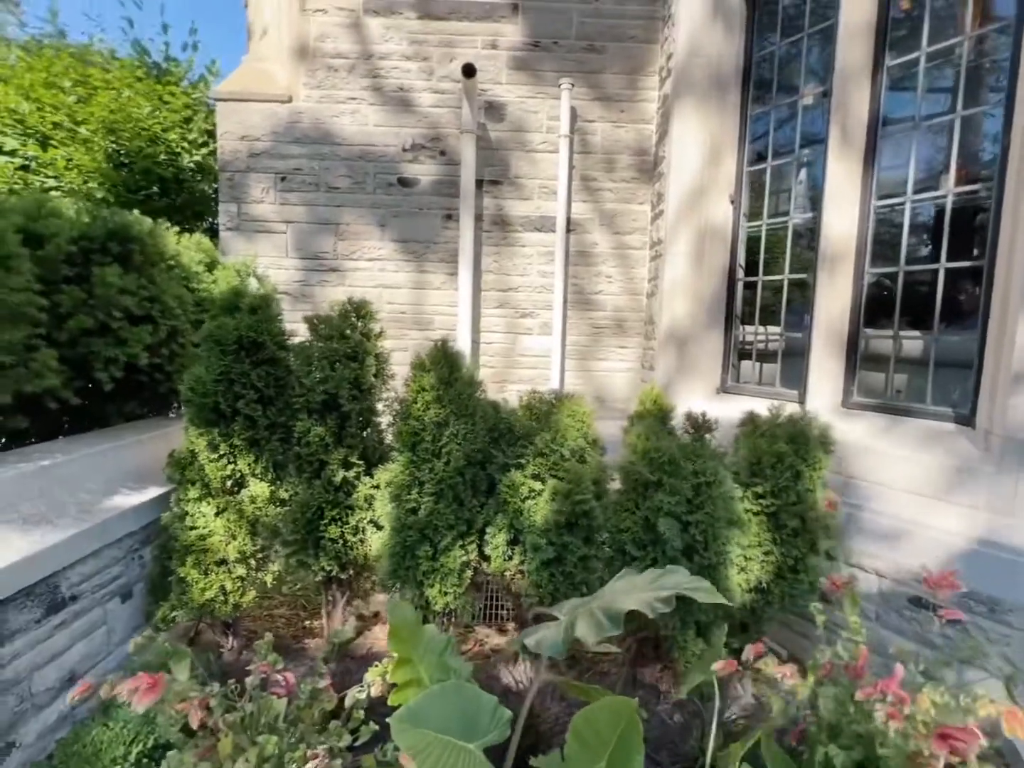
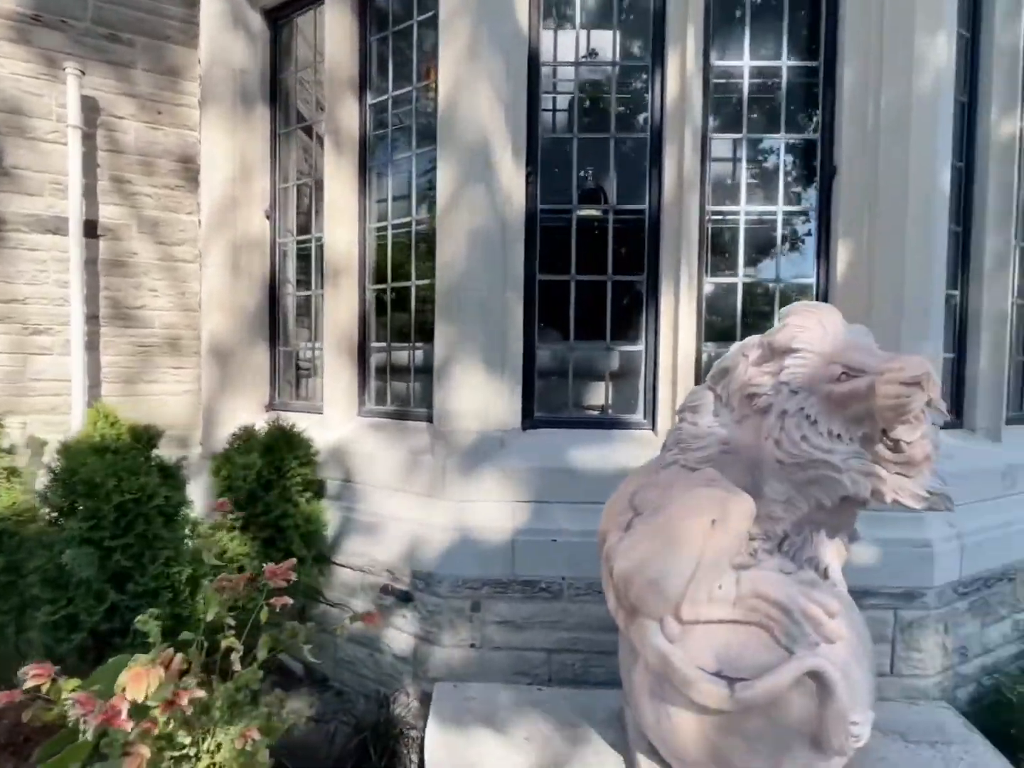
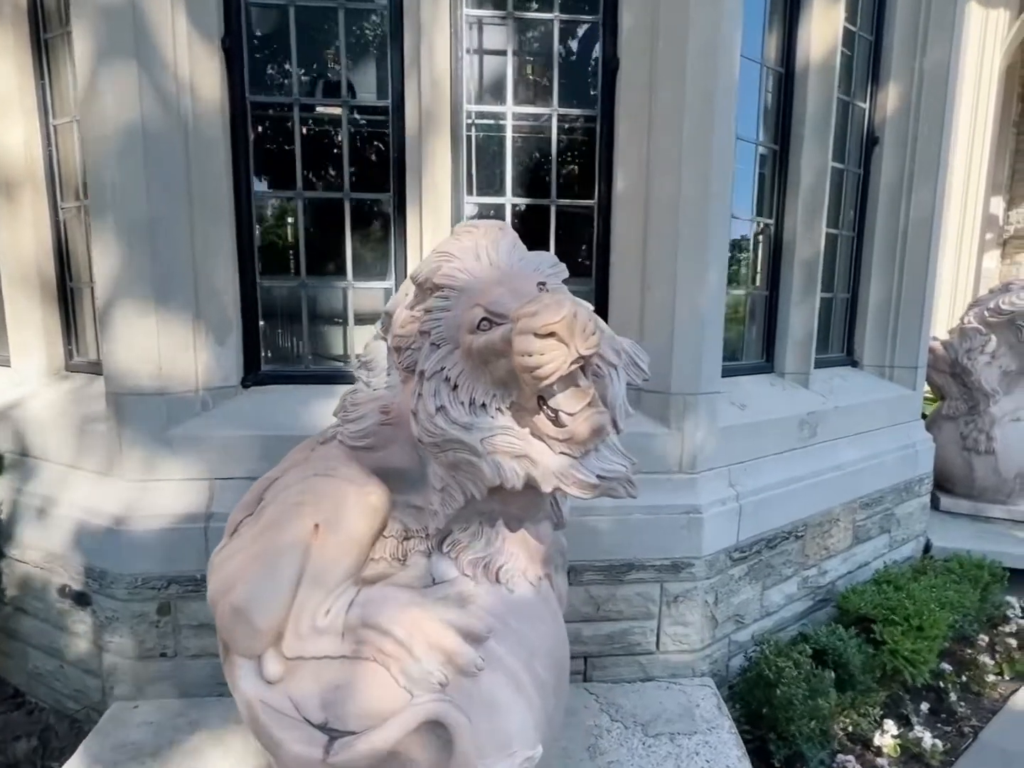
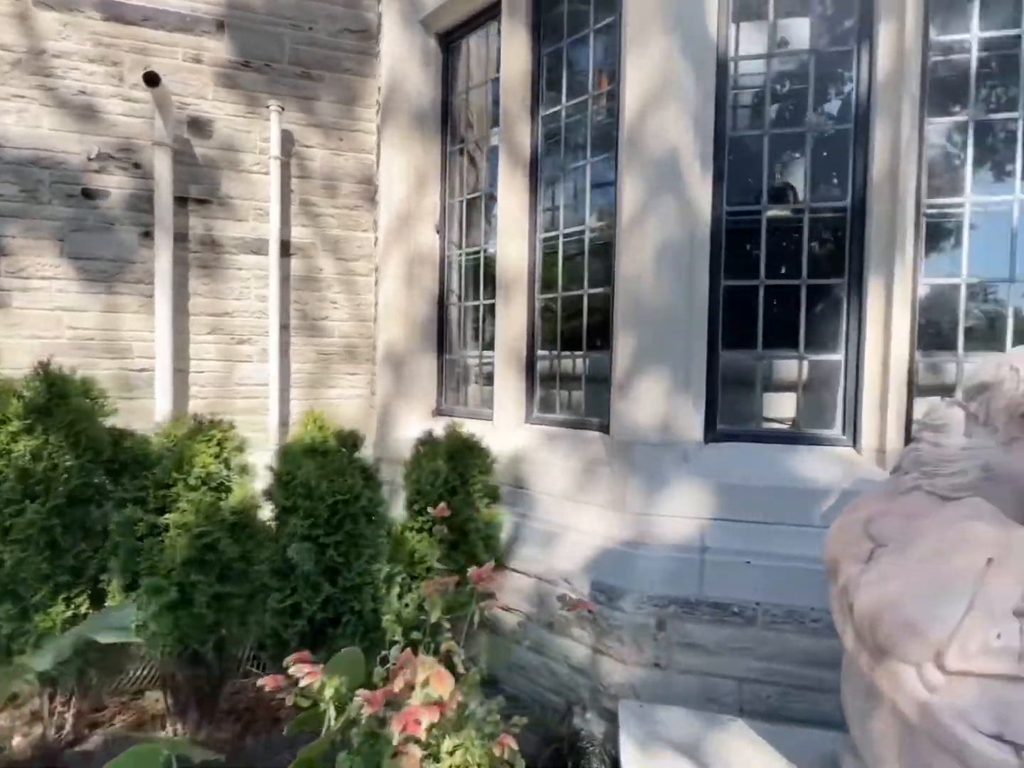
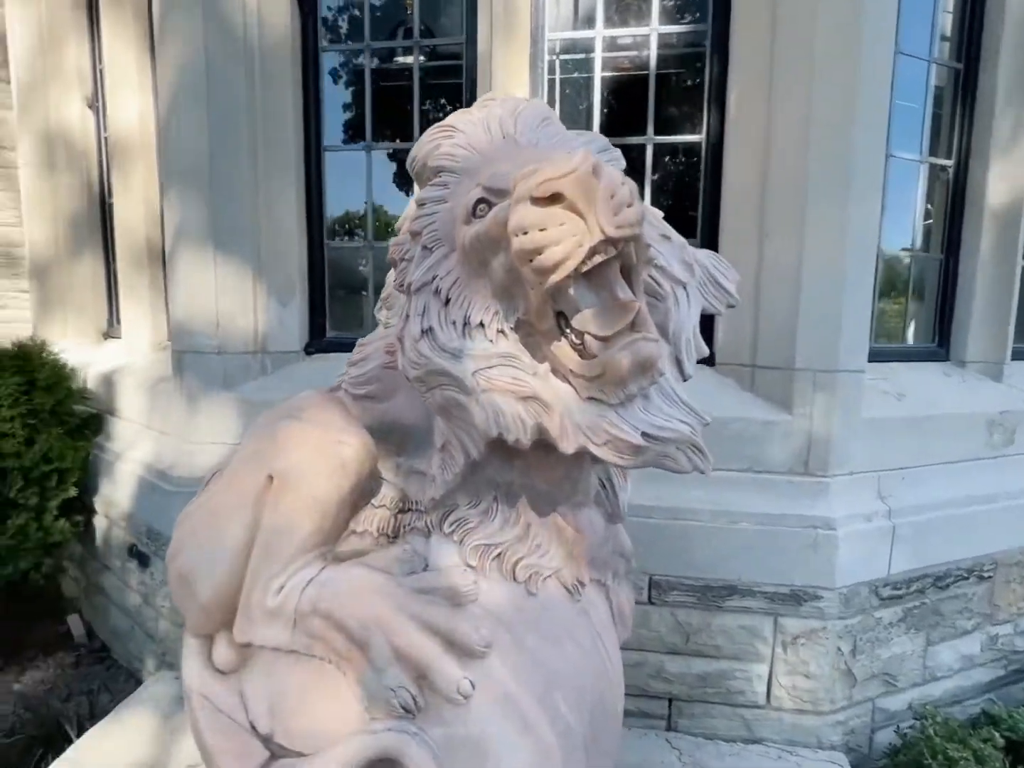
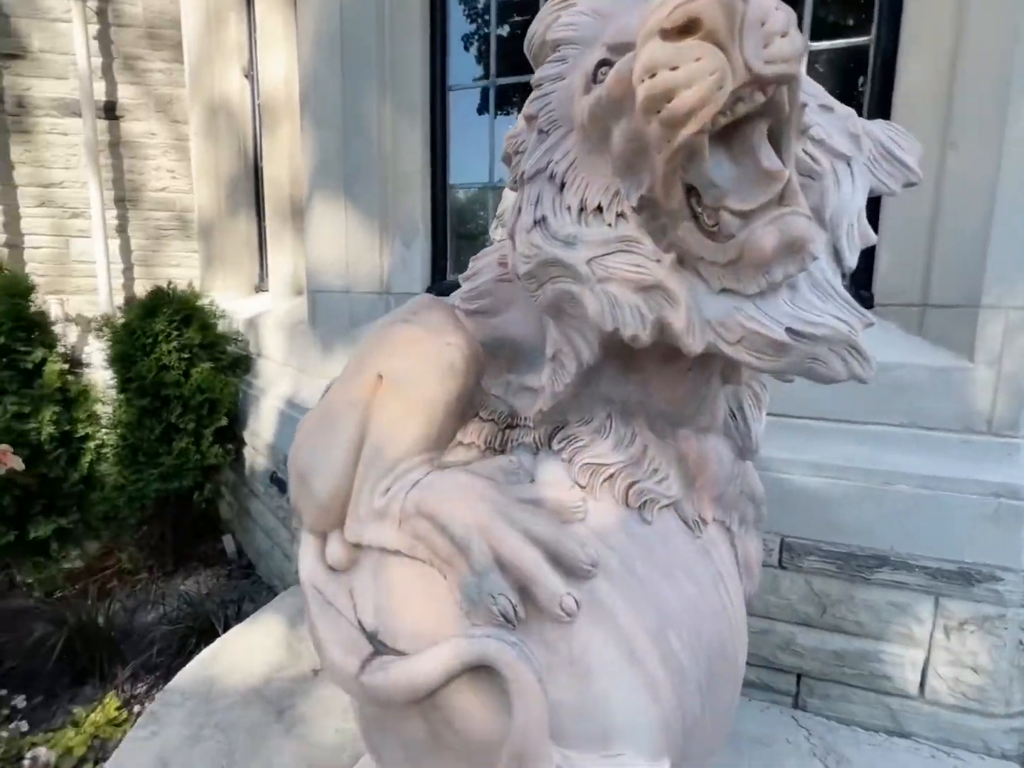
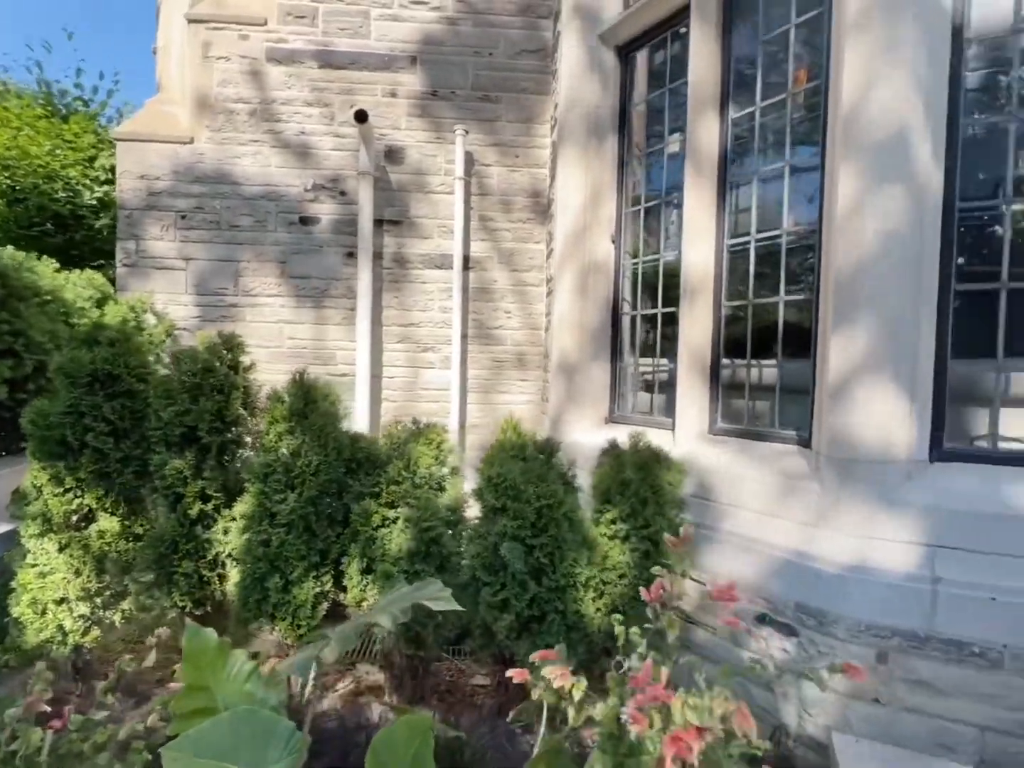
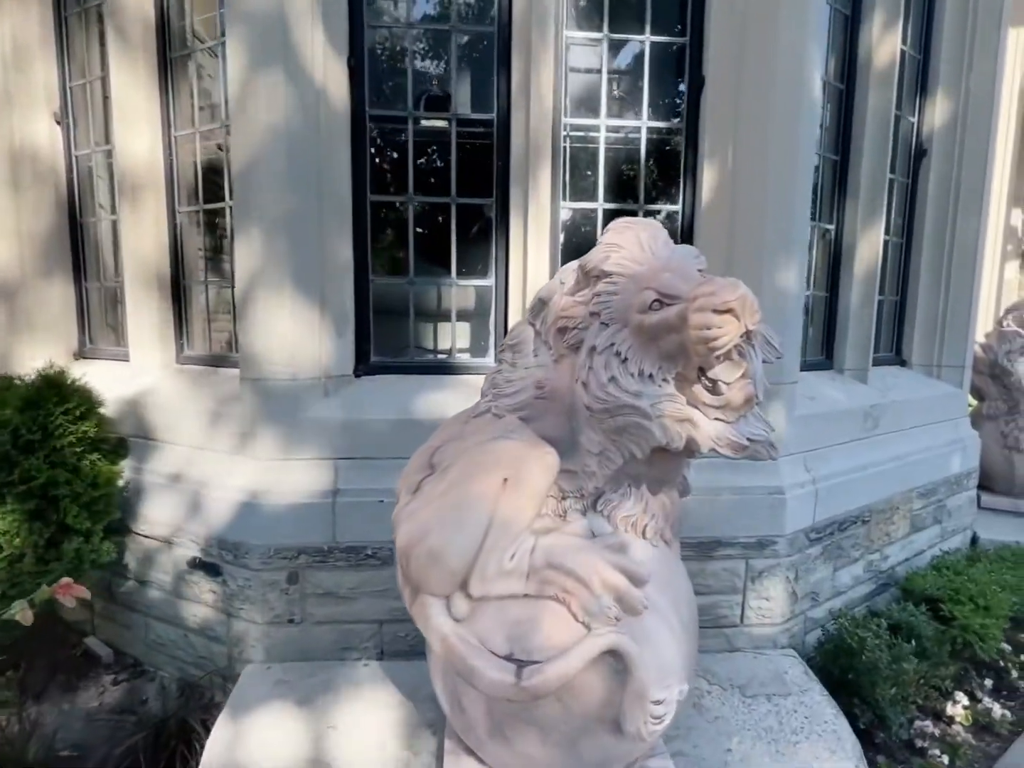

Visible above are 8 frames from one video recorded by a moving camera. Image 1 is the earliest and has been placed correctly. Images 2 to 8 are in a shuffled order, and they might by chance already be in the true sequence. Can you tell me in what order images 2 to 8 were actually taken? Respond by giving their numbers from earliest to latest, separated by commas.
7, 4, 2, 8, 3, 5, 6
